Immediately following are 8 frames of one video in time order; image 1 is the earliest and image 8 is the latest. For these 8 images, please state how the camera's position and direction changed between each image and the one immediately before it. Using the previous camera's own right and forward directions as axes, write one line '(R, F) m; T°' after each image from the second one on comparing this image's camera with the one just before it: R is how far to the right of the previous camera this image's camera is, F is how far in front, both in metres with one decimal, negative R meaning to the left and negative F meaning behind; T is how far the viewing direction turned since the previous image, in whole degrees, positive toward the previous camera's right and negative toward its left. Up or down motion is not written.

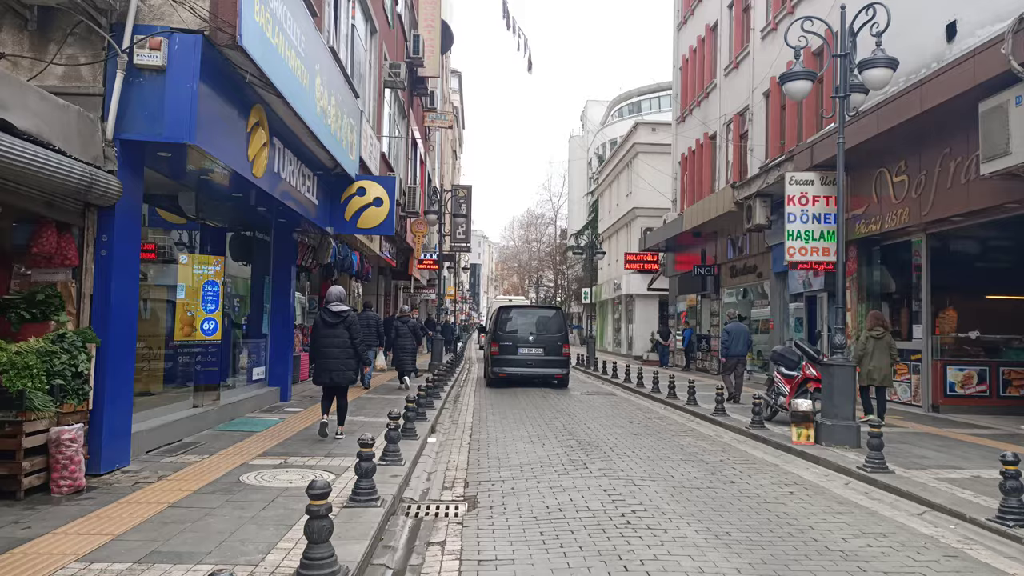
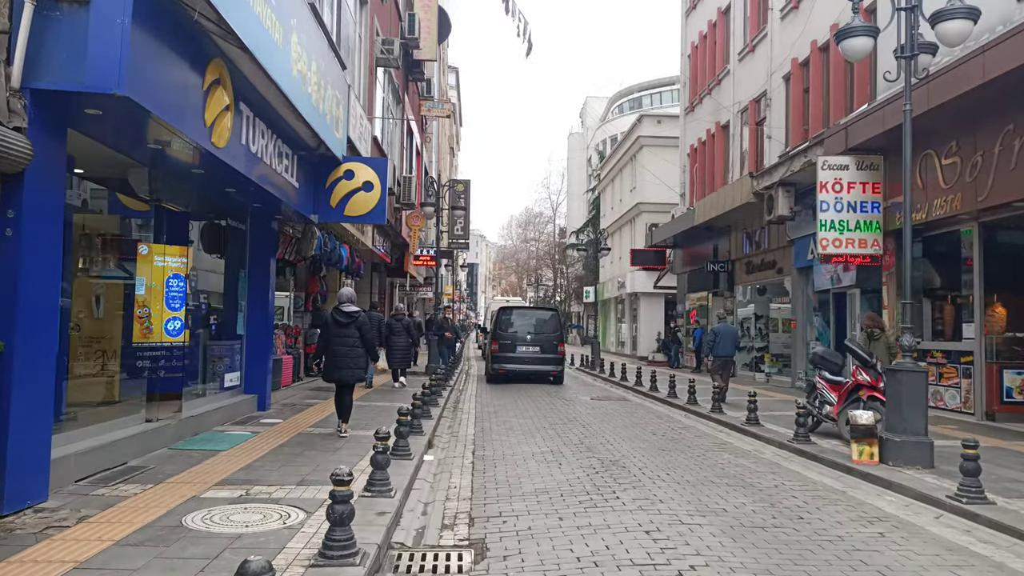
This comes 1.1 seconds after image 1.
(-0.1, +1.5) m; 0°
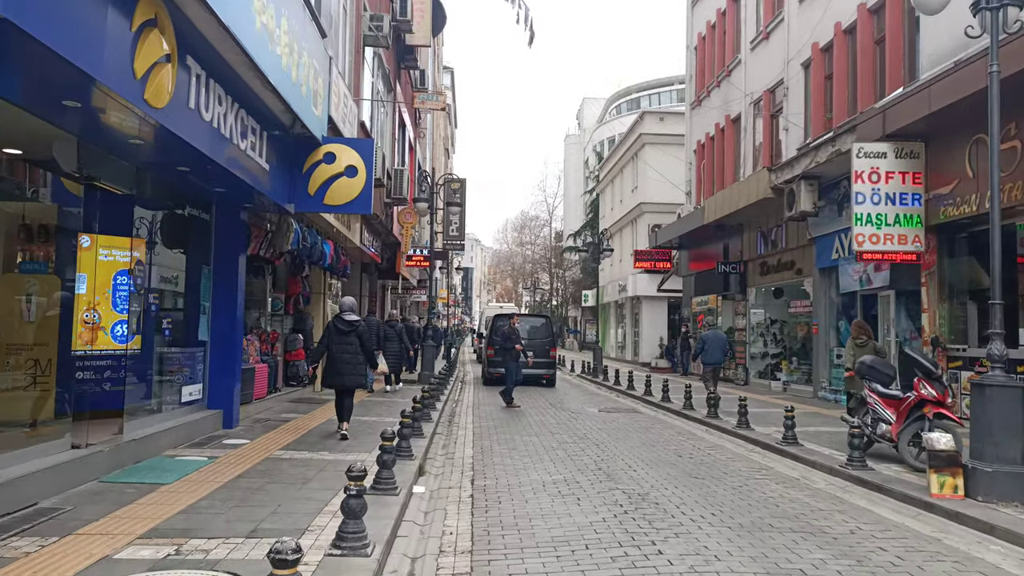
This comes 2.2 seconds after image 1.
(-0.1, +1.5) m; 0°
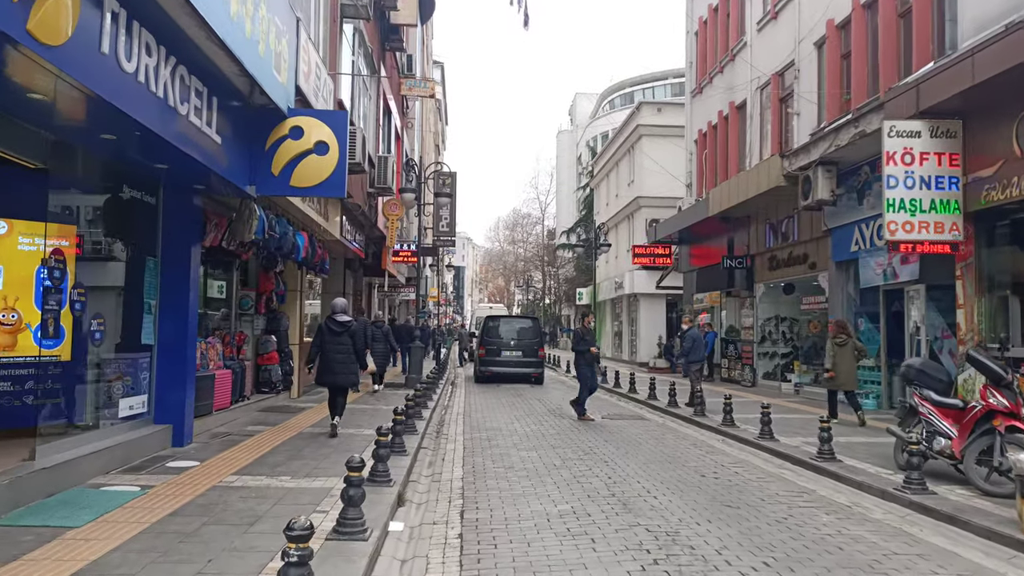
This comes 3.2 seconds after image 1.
(0.0, +1.3) m; +1°
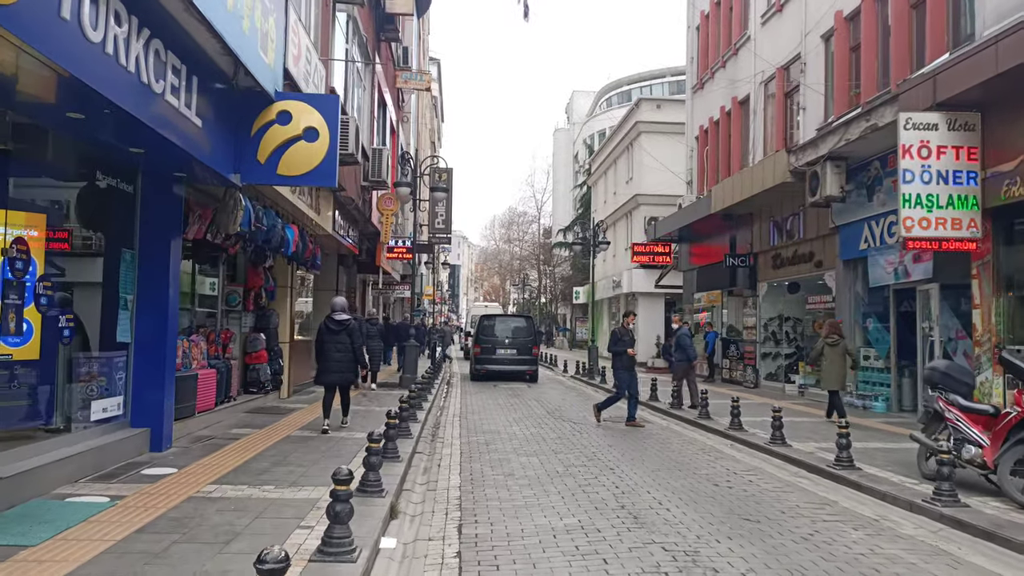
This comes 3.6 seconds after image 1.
(-0.1, +0.5) m; 0°
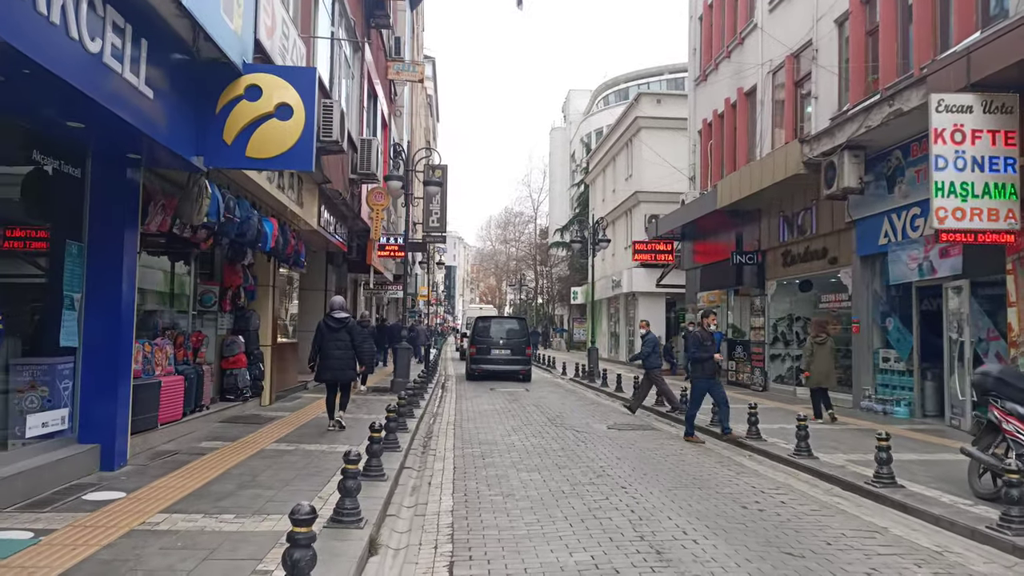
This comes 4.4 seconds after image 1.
(0.0, +0.9) m; 0°
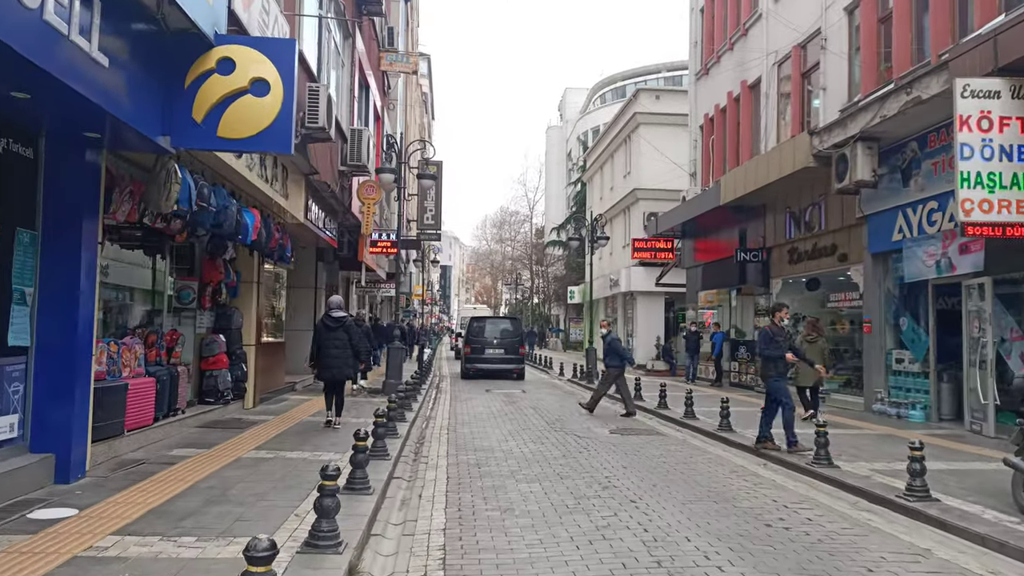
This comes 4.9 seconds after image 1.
(0.0, +0.7) m; 0°
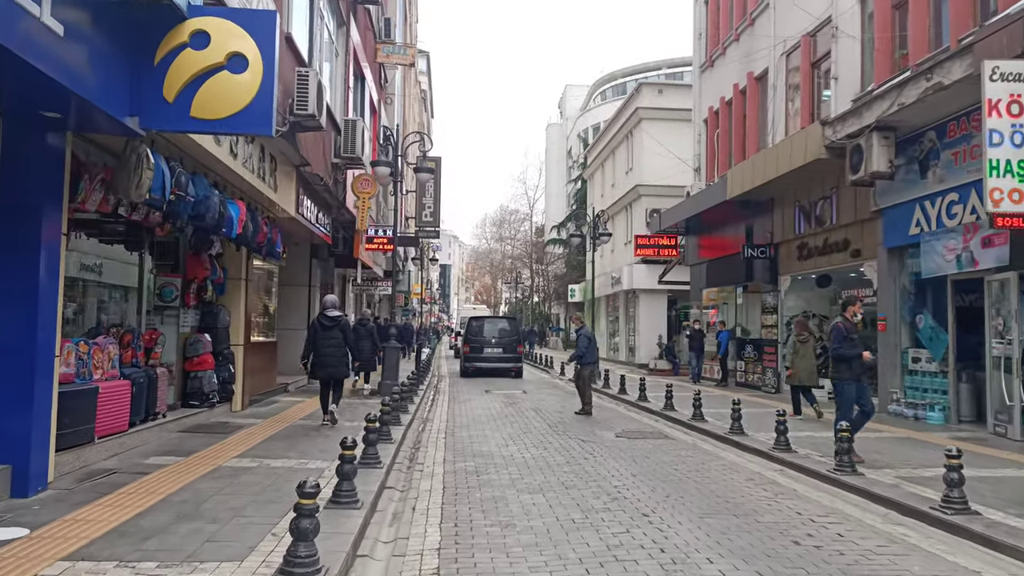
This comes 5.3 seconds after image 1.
(0.0, +0.6) m; 0°
